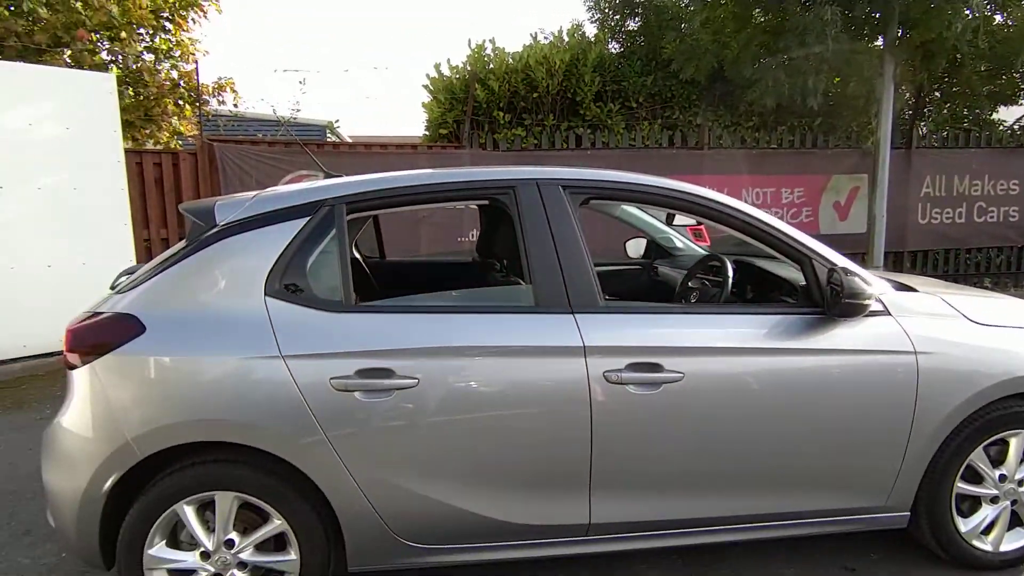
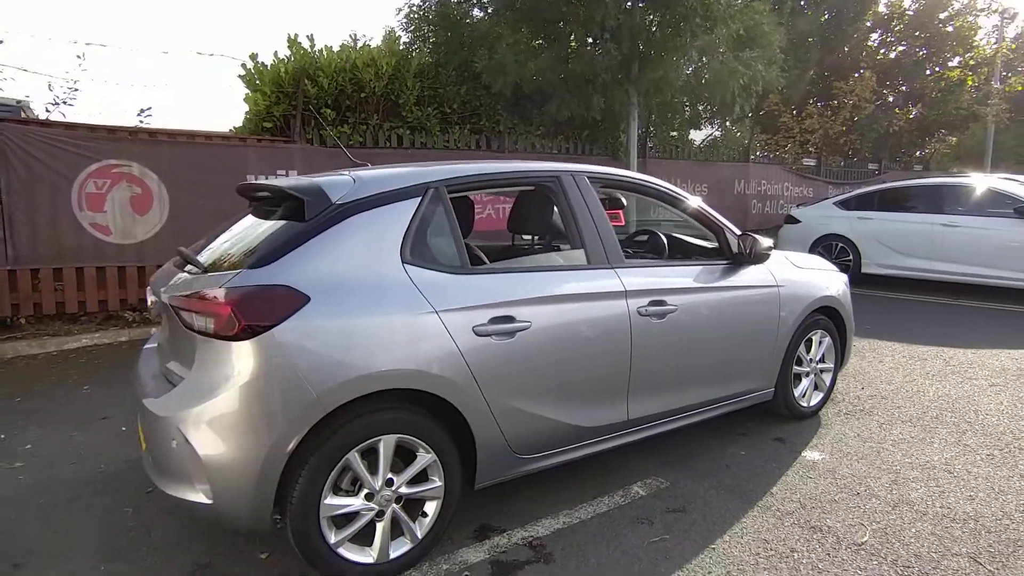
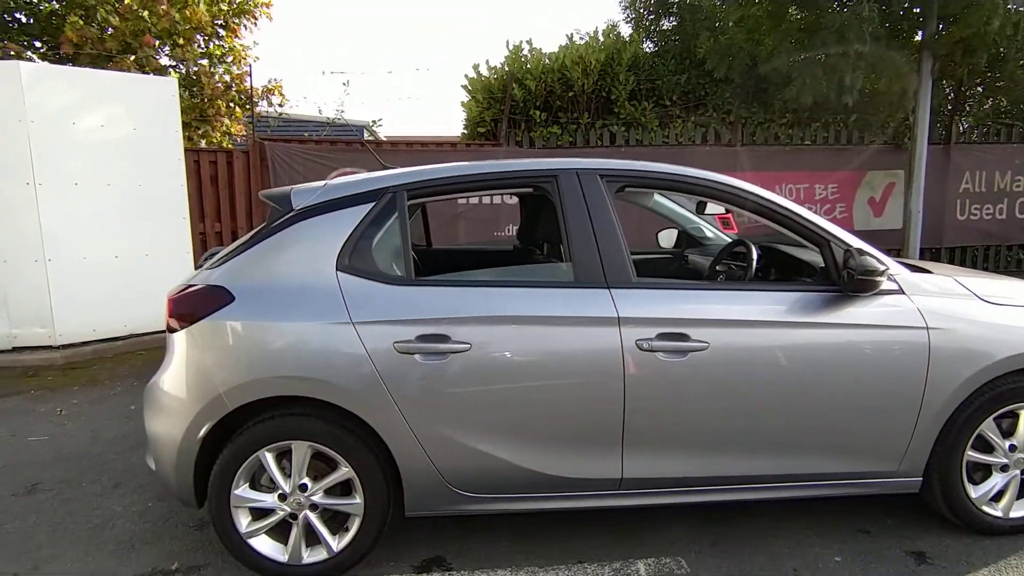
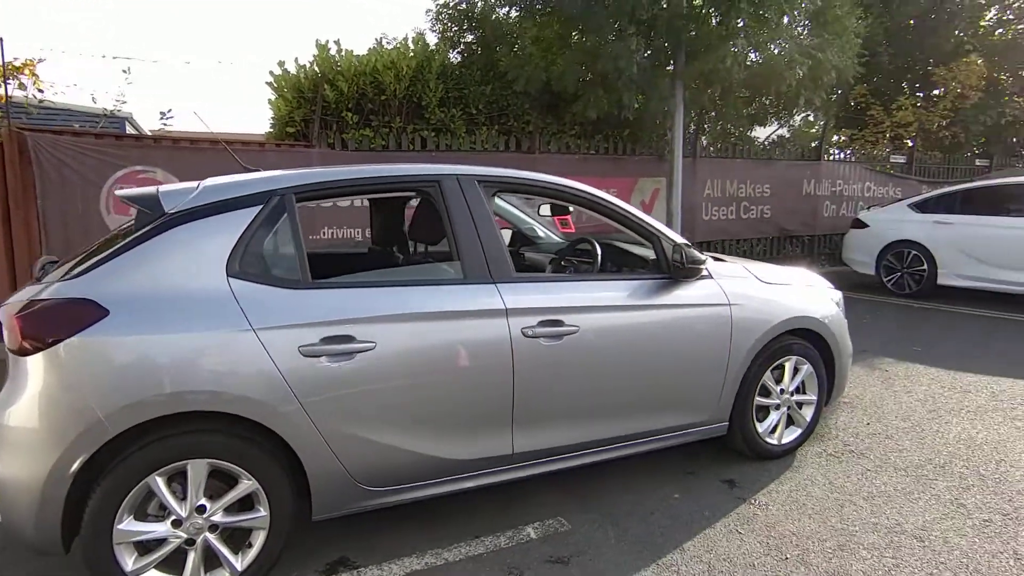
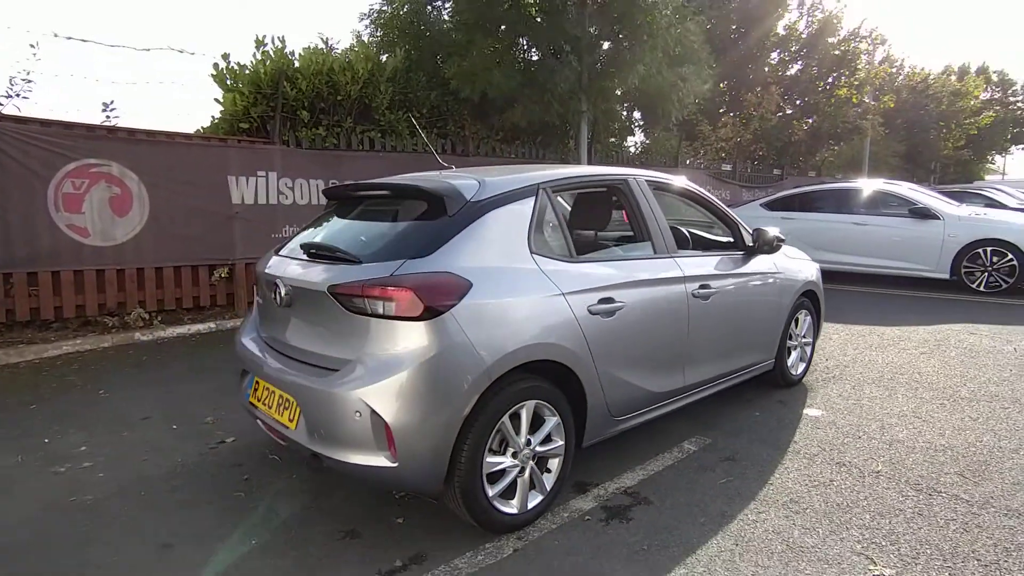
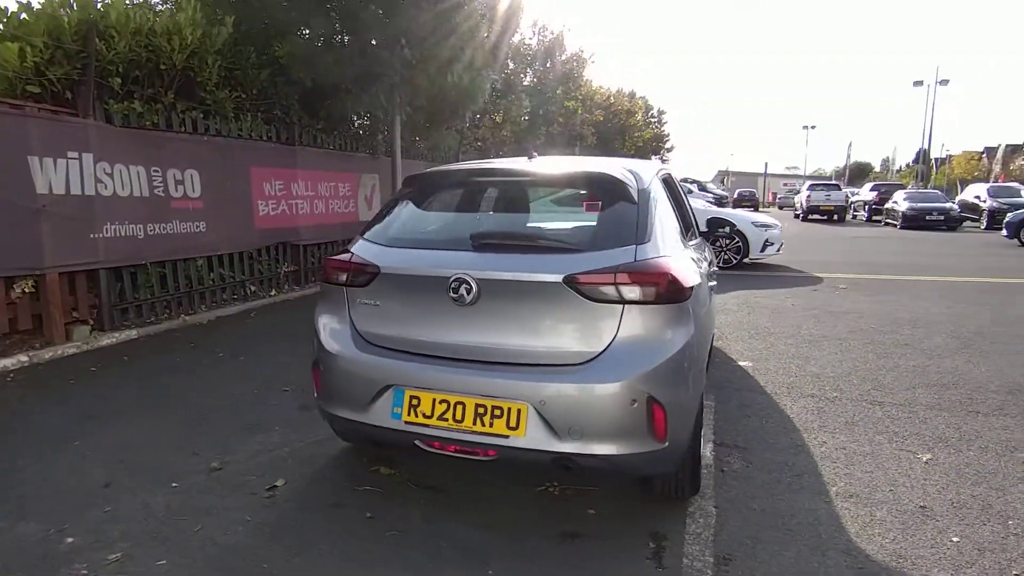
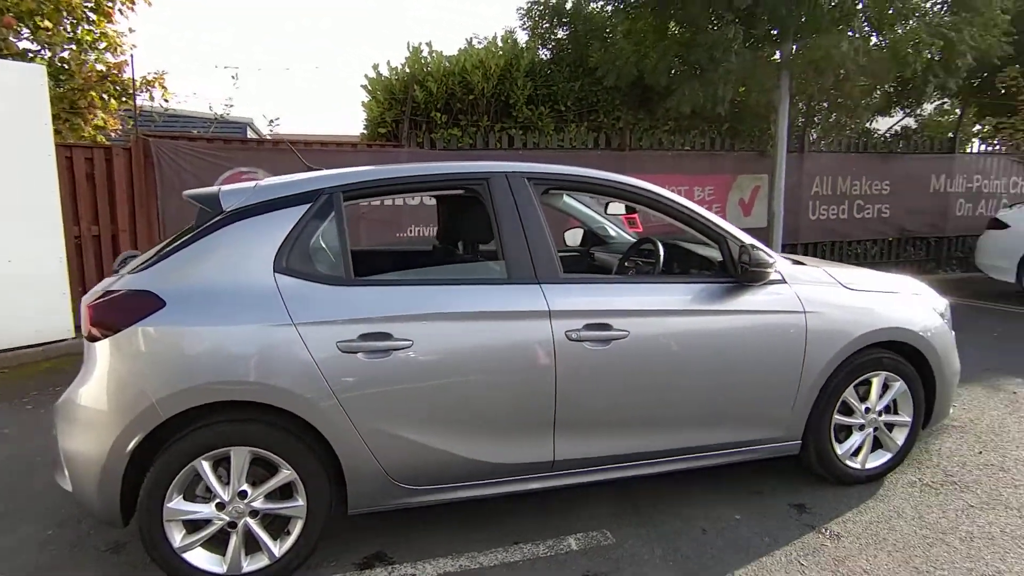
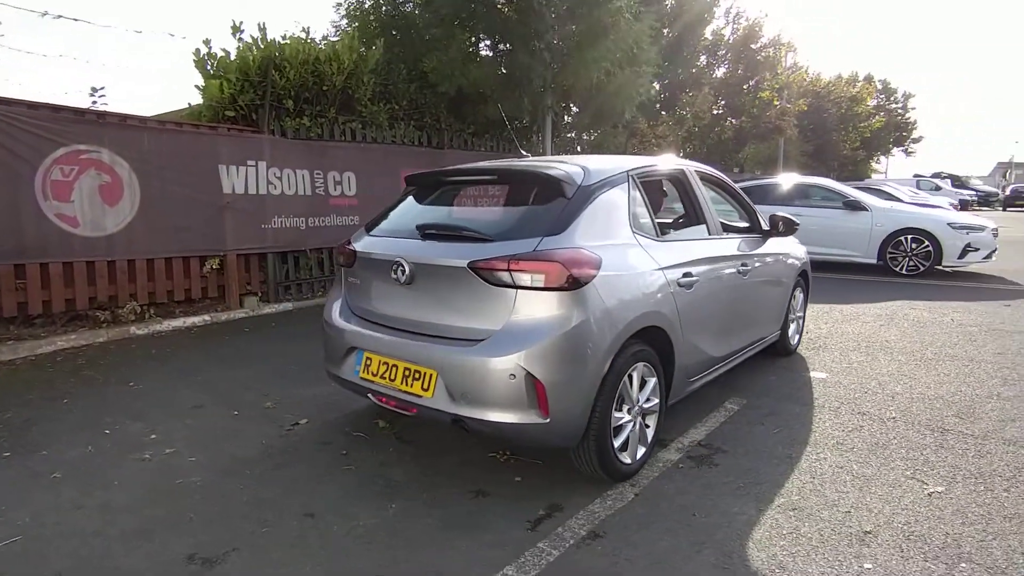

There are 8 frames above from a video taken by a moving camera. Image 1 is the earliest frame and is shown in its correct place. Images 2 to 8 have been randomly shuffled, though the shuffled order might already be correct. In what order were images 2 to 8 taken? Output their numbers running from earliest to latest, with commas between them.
3, 7, 4, 2, 5, 8, 6
